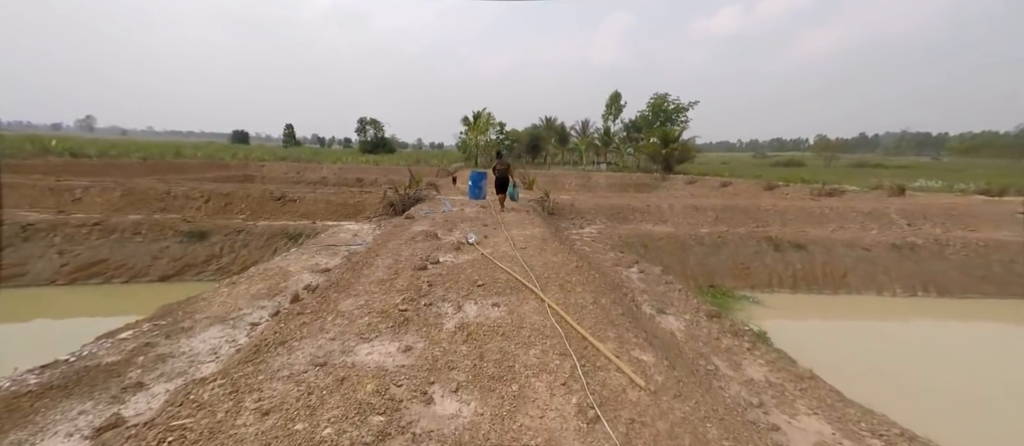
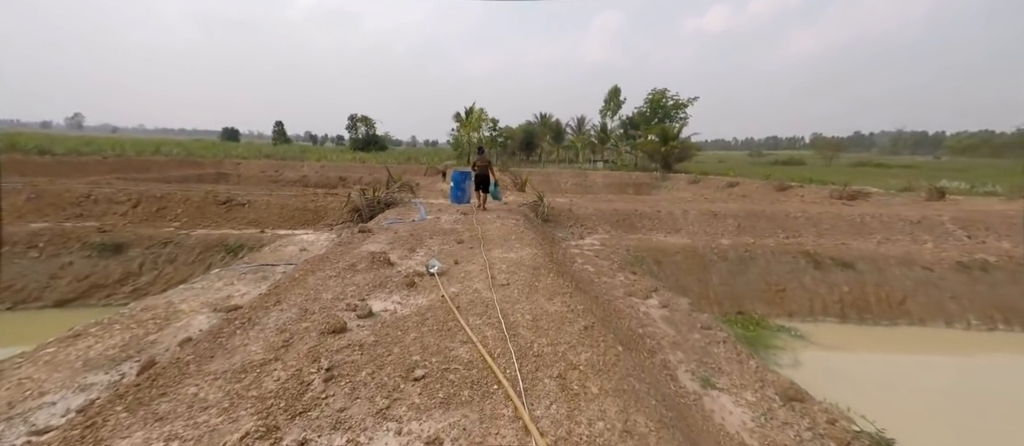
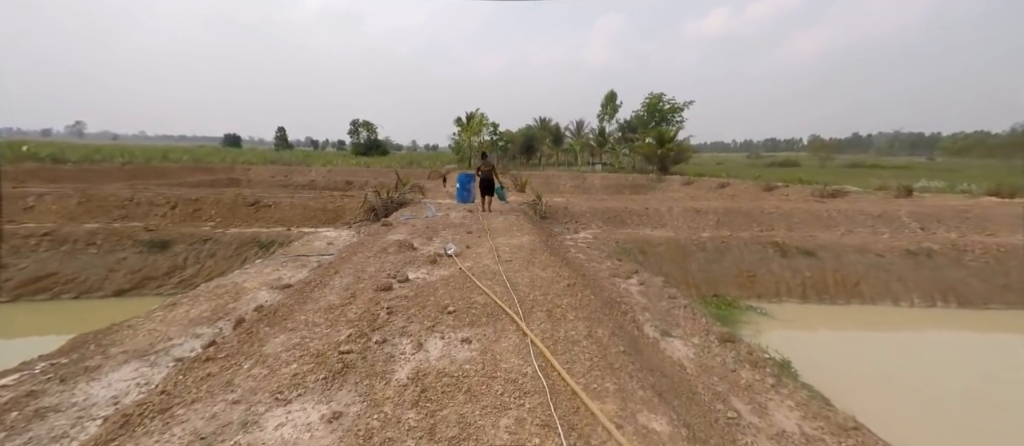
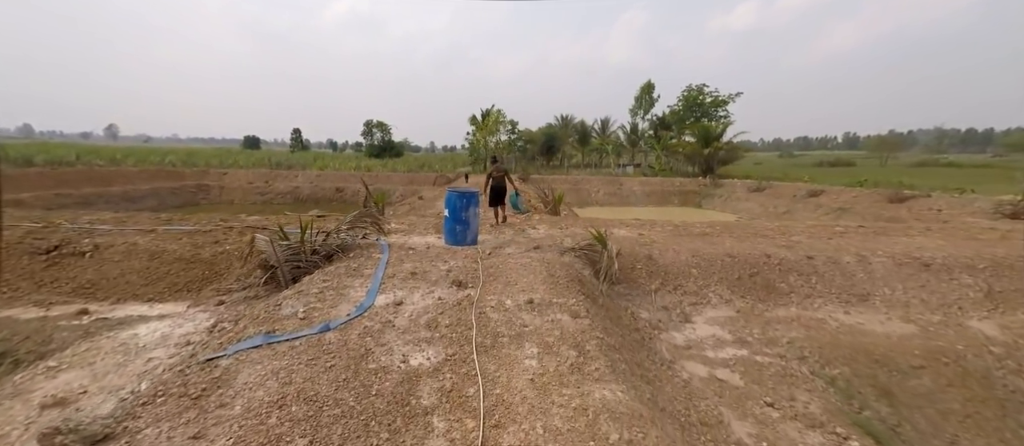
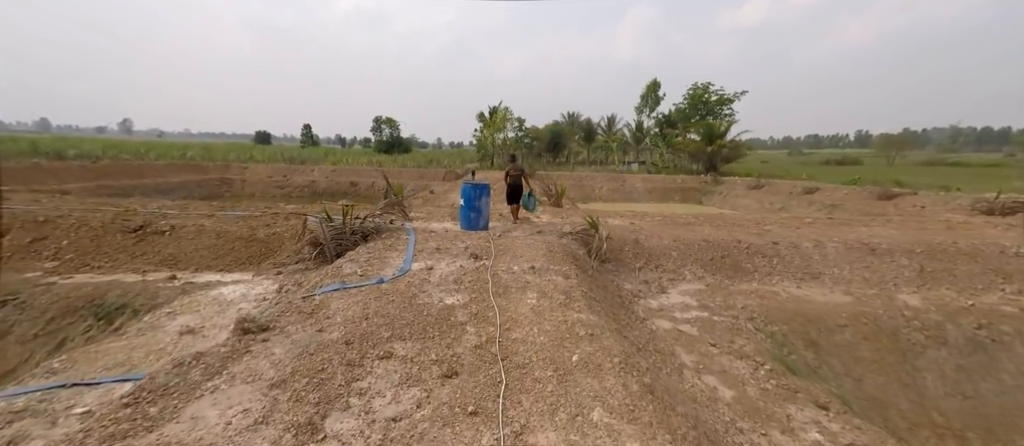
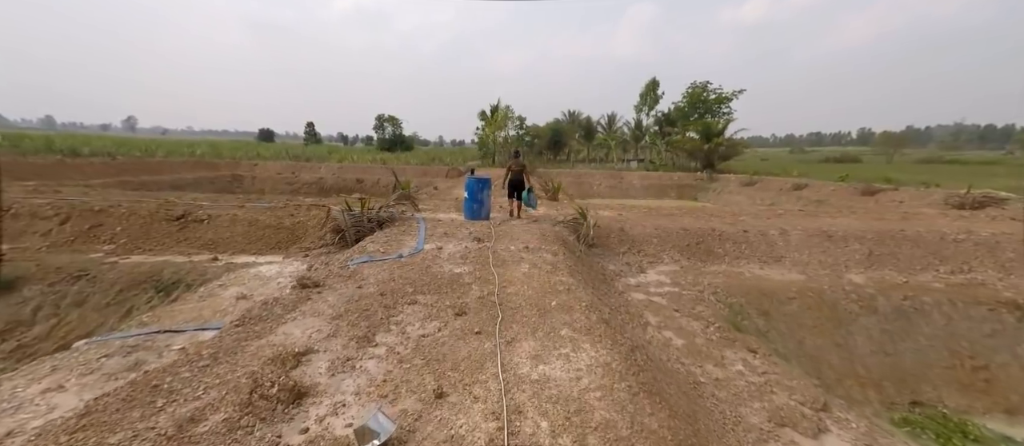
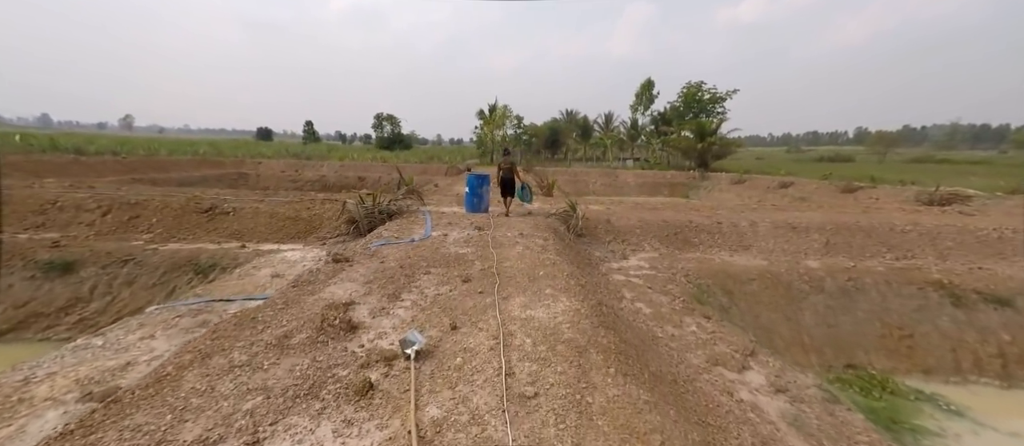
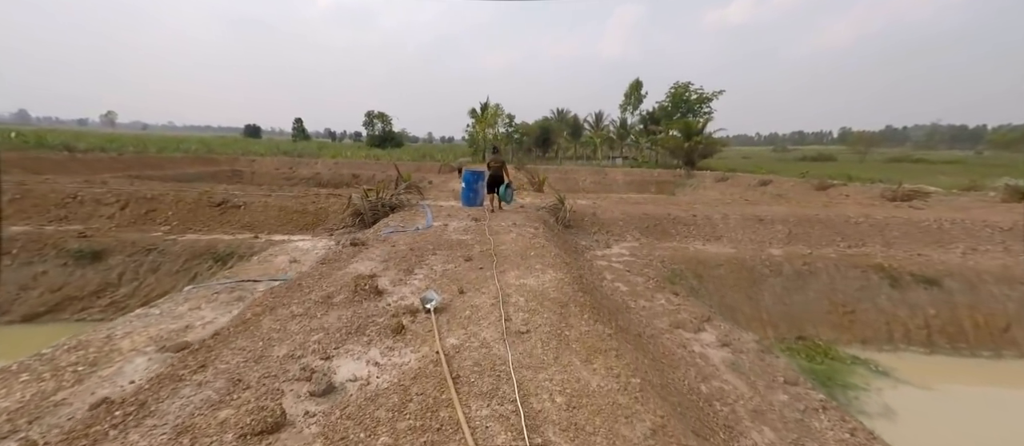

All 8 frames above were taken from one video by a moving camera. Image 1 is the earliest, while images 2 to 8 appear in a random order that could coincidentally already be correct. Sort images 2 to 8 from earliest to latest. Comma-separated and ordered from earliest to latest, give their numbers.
3, 2, 8, 7, 6, 5, 4
